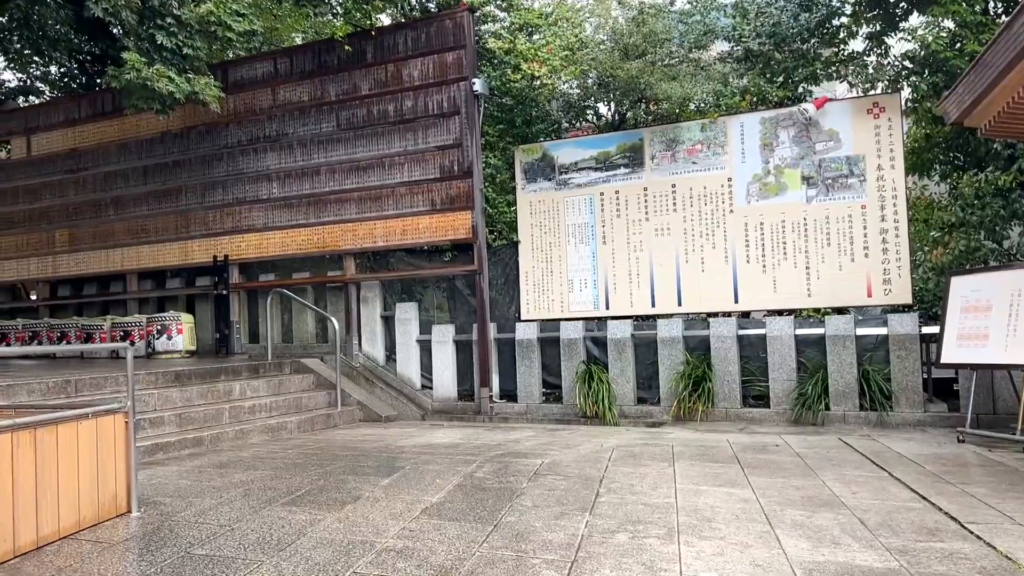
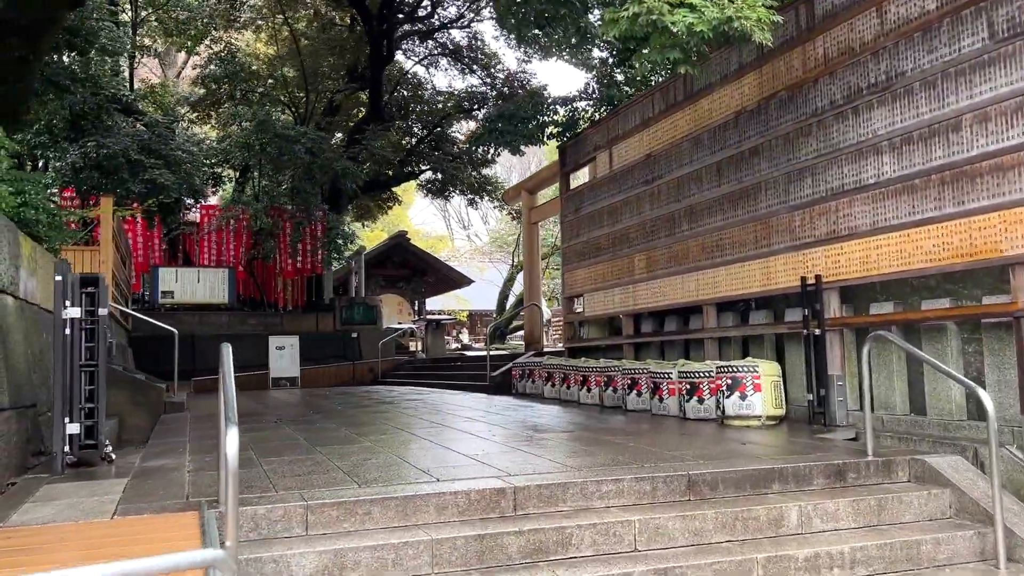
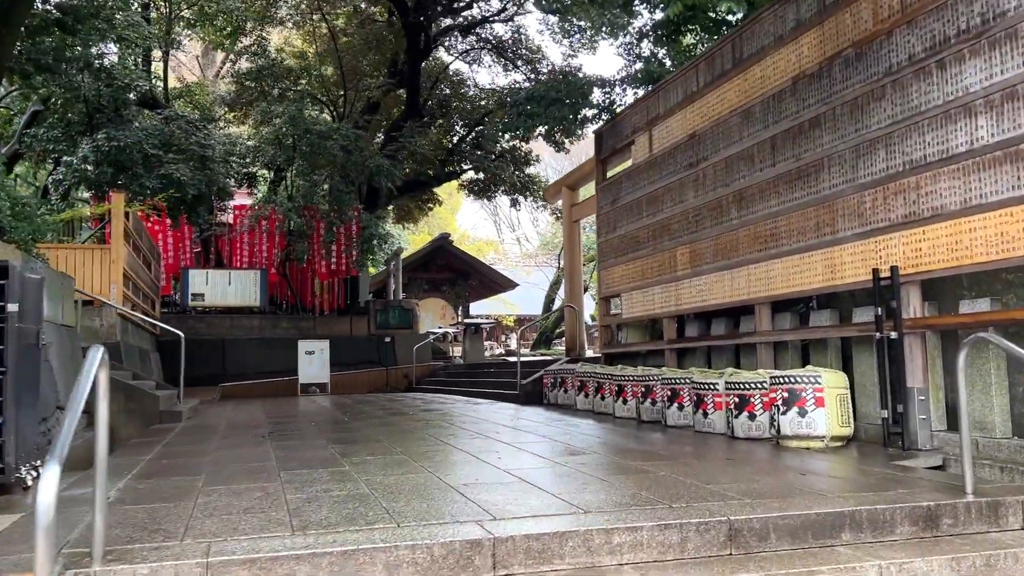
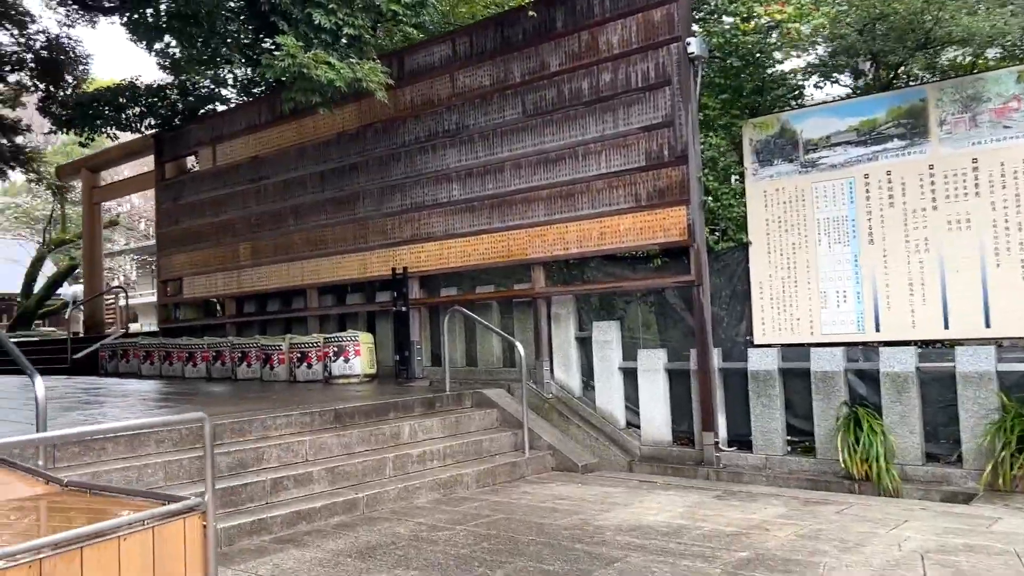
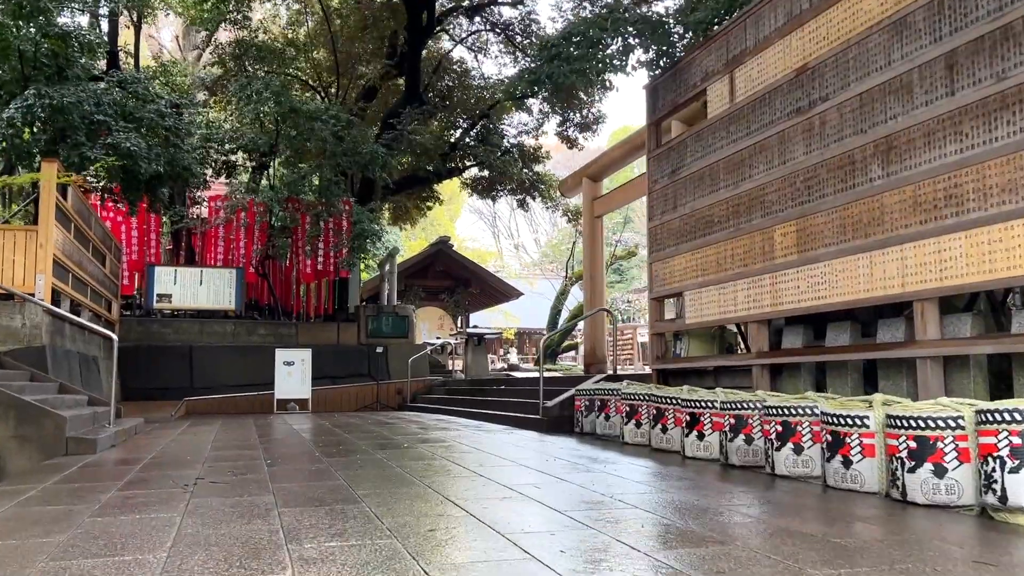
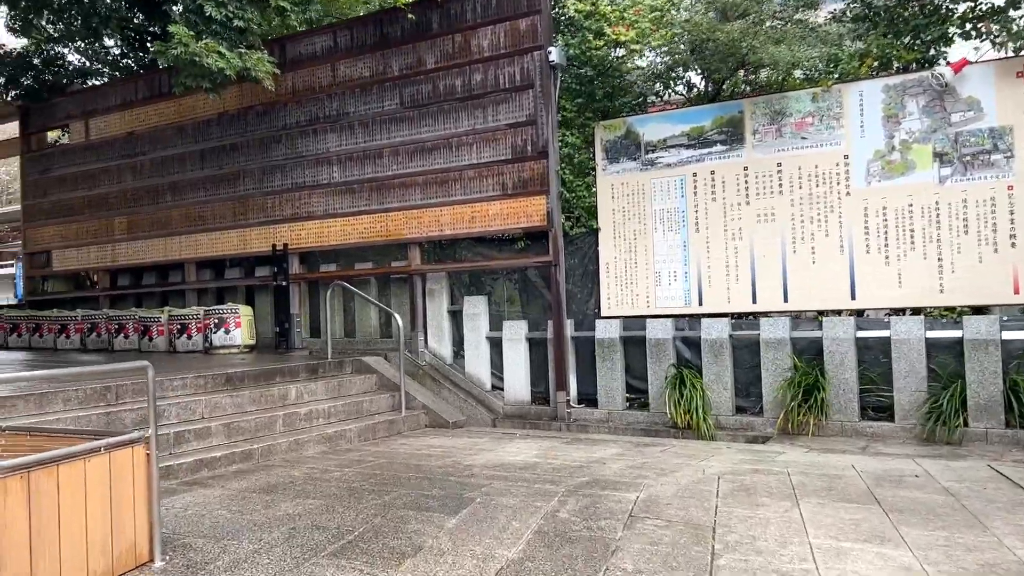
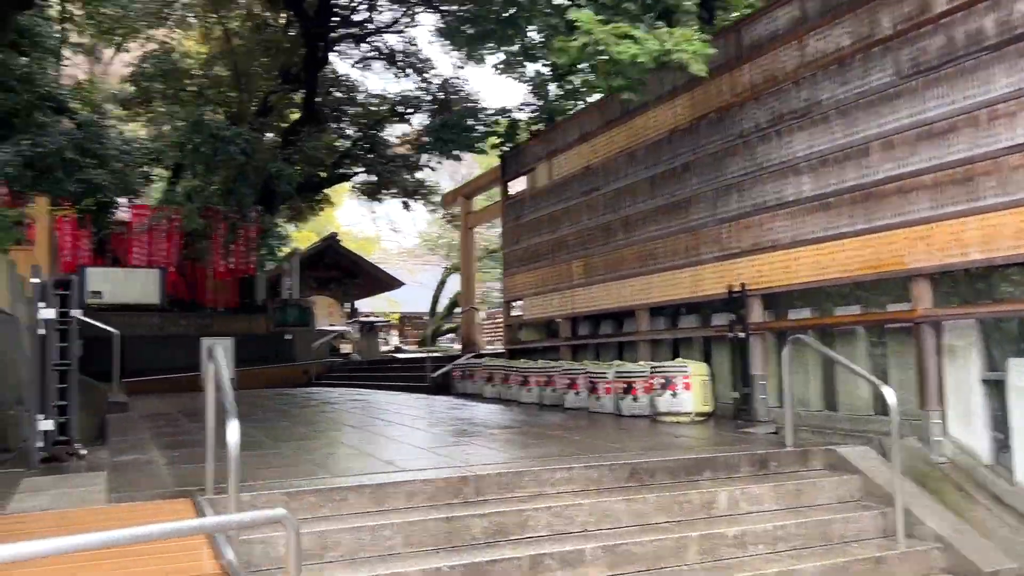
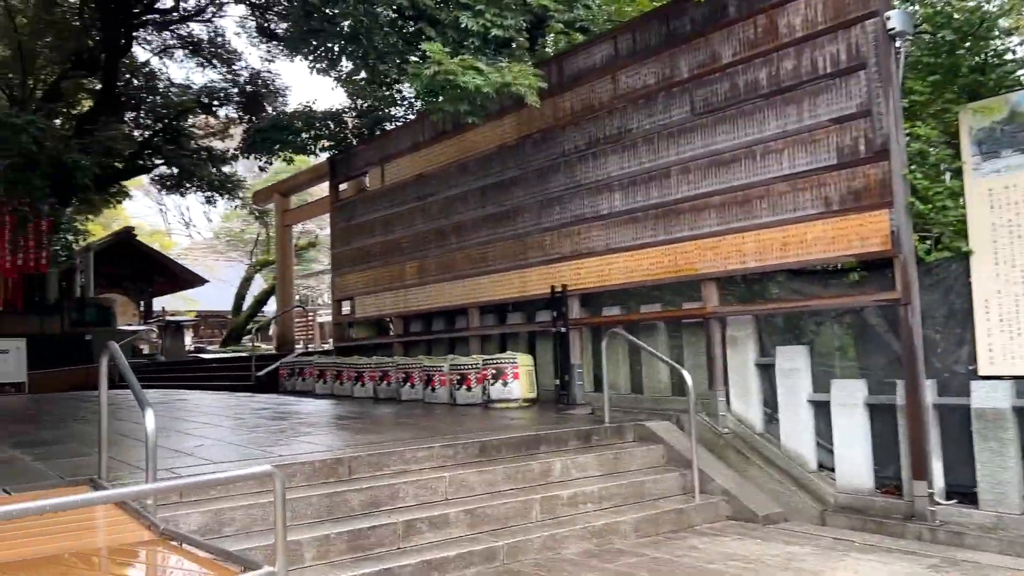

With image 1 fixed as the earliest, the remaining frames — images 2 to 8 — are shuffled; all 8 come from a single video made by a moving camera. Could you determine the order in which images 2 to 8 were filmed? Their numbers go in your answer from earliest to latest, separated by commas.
6, 4, 8, 7, 2, 3, 5
